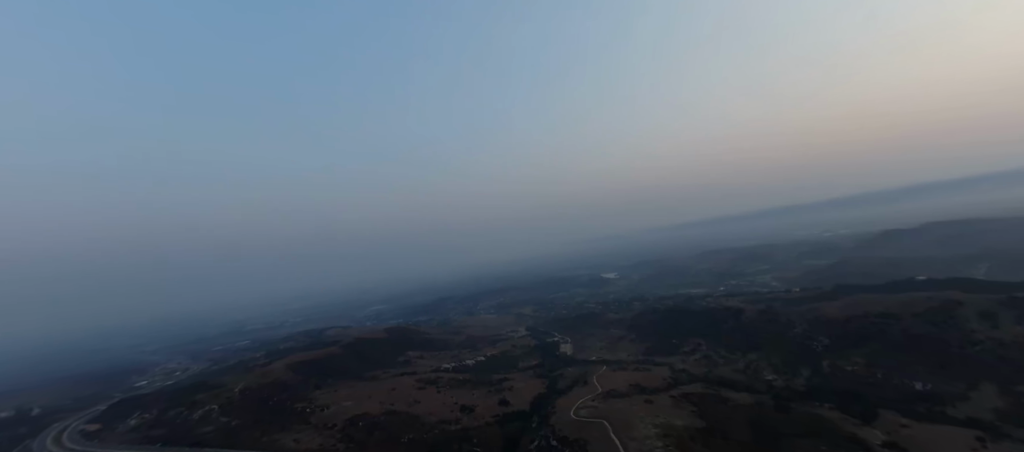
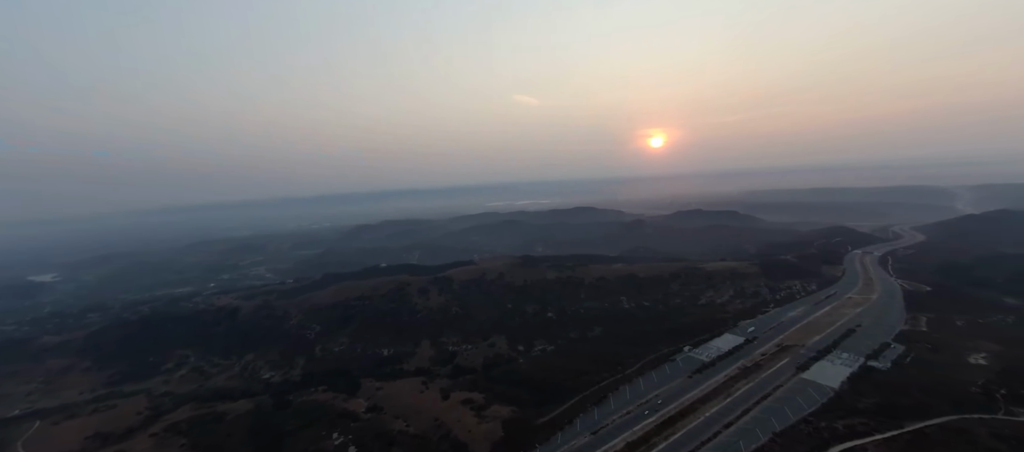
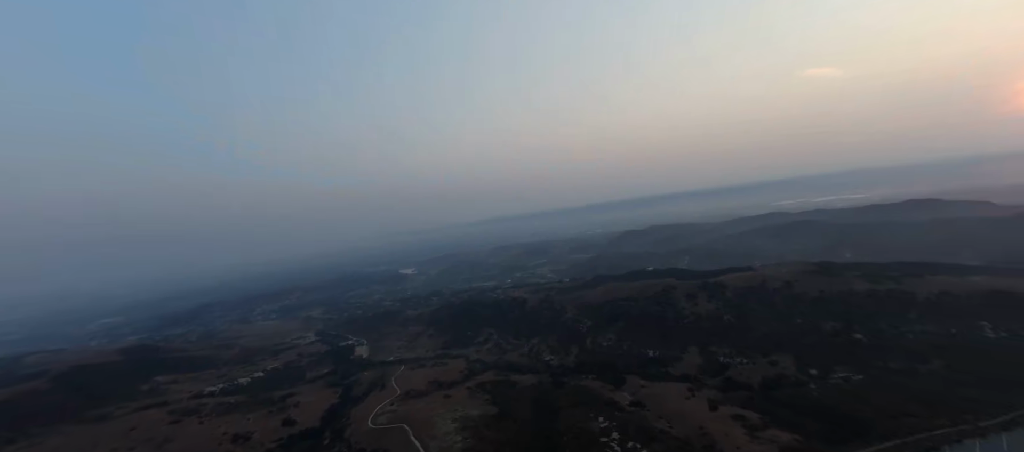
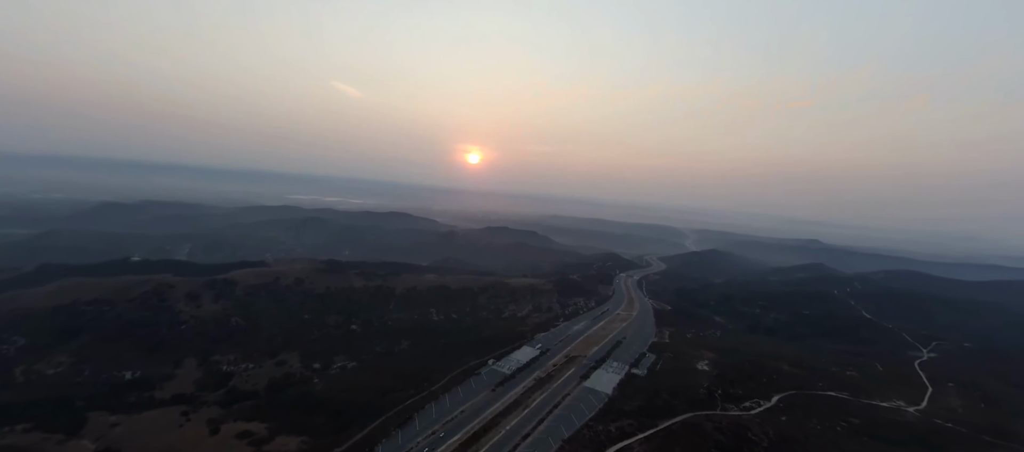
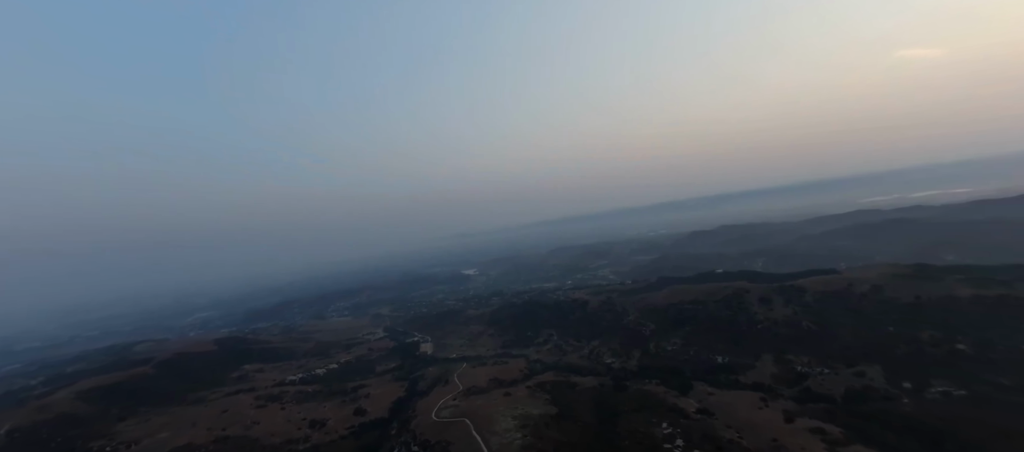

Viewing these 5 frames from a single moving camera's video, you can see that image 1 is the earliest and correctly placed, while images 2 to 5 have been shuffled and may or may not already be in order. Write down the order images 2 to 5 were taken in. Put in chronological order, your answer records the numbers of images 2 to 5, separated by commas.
5, 3, 2, 4
